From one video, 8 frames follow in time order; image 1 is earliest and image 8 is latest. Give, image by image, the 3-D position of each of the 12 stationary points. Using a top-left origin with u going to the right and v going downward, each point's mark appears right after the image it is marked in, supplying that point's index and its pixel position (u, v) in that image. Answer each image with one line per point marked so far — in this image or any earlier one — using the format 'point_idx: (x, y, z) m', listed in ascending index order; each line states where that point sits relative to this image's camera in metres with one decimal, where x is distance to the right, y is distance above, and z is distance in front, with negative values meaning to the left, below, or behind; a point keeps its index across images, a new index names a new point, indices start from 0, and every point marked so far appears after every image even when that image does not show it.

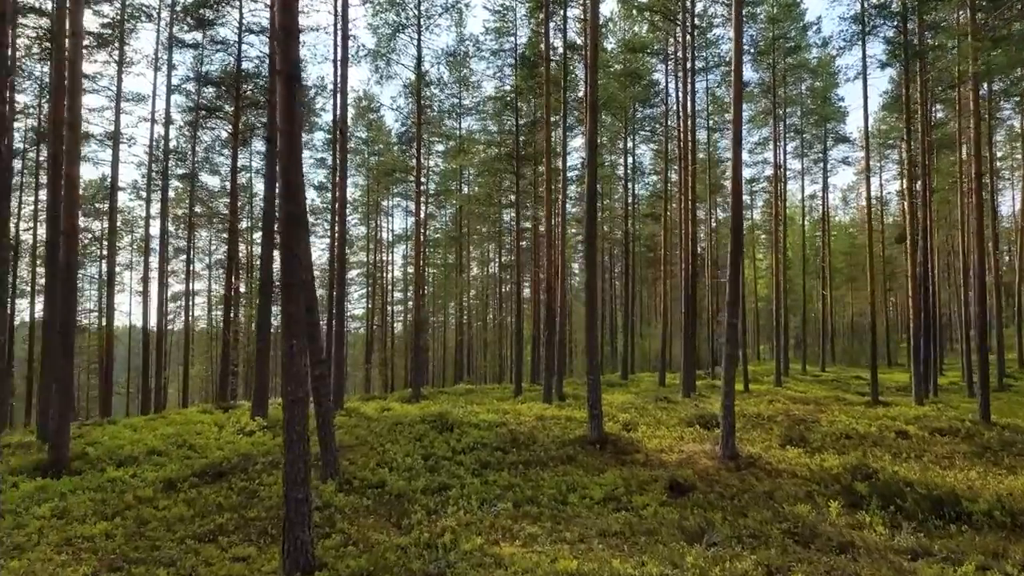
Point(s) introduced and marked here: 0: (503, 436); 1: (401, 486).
0: (-0.1, -2.5, +10.9) m
1: (-1.4, -2.4, +7.9) m
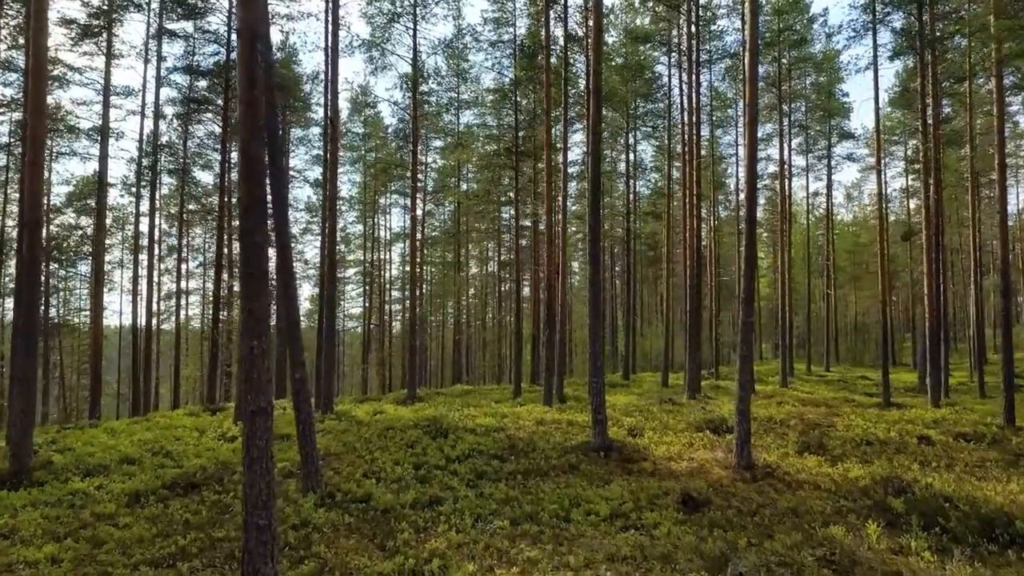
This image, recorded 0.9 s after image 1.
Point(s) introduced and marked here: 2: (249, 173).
0: (-0.2, -2.4, +10.3) m
1: (-1.4, -2.3, +7.2) m
2: (-1.9, +0.8, +4.5) m
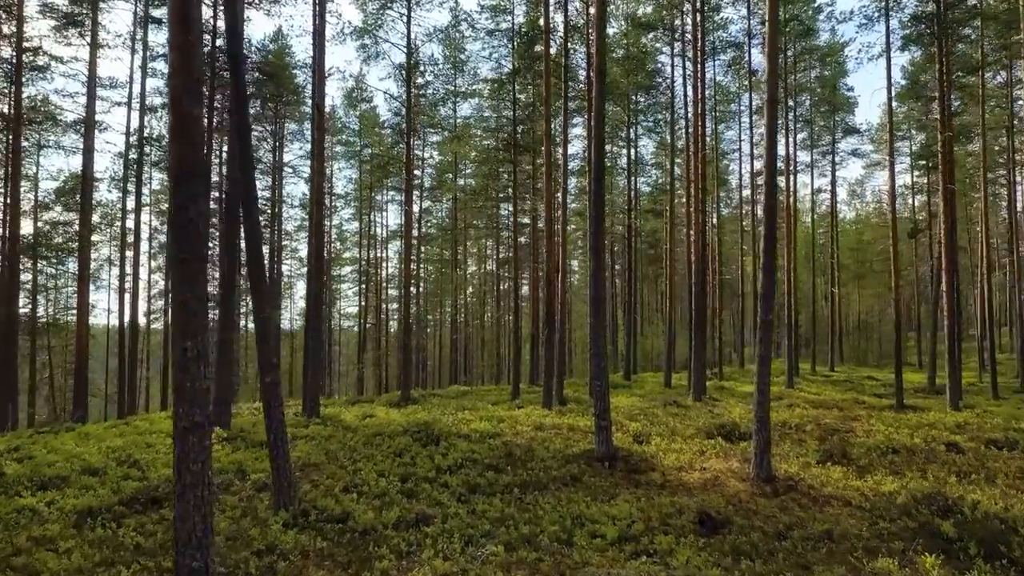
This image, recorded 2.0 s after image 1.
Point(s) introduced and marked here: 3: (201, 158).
0: (-0.2, -2.4, +9.5) m
1: (-1.4, -2.3, +6.4) m
2: (-1.9, +0.9, +3.7) m
3: (-1.8, +0.8, +3.8) m
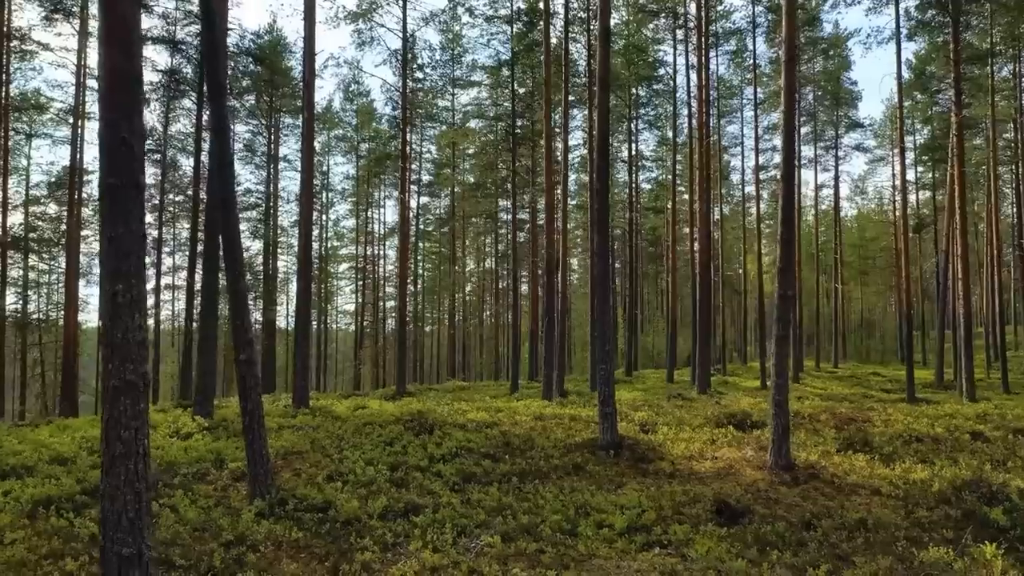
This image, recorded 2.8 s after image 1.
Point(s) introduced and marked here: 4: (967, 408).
0: (-0.2, -2.1, +8.9) m
1: (-1.5, -2.0, +5.8) m
2: (-1.9, +1.2, +3.2) m
3: (-1.8, +1.1, +3.2) m
4: (+9.4, -2.5, +13.4) m
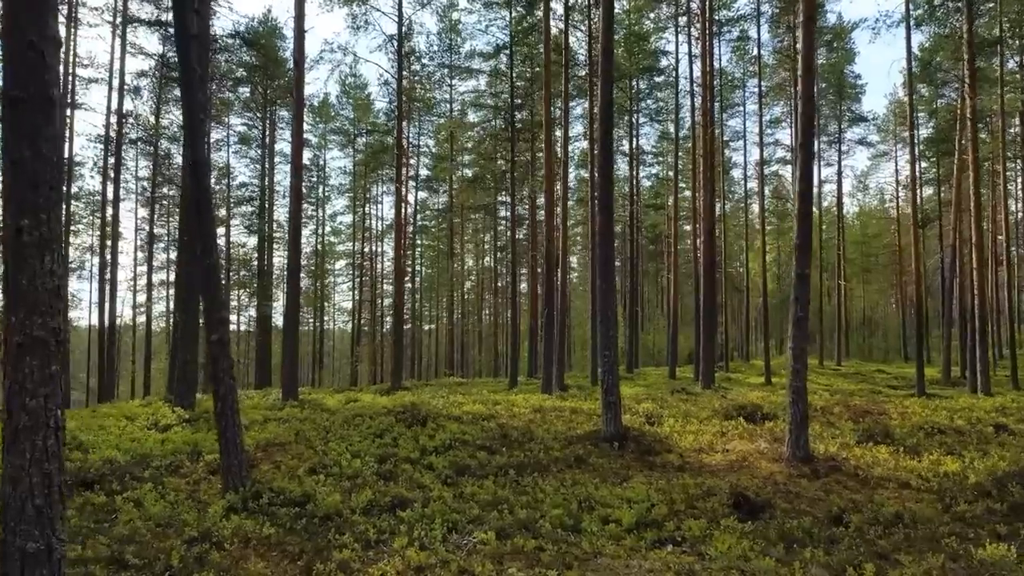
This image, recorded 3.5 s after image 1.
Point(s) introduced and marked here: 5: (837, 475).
0: (-0.3, -1.9, +8.4) m
1: (-1.5, -1.7, +5.3) m
2: (-1.9, +1.4, +2.6) m
3: (-1.9, +1.3, +2.7) m
4: (+9.4, -2.2, +12.9) m
5: (+3.1, -1.8, +6.2) m
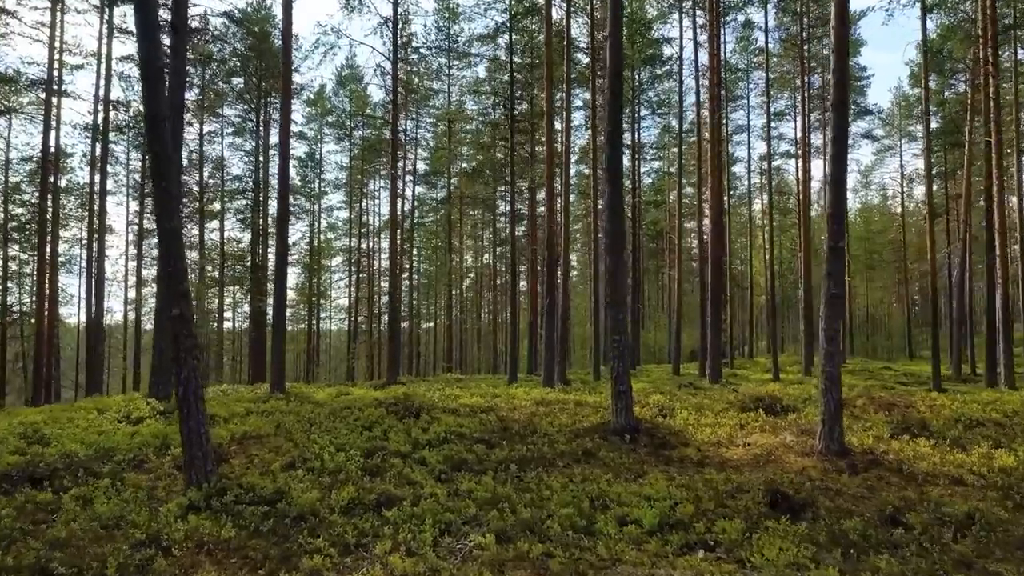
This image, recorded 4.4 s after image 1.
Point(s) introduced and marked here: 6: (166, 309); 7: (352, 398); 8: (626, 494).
0: (-0.3, -1.6, +7.7) m
1: (-1.5, -1.5, +4.6) m
2: (-1.9, +1.7, +2.0) m
3: (-1.8, +1.5, +2.0) m
4: (+9.4, -2.0, +12.3) m
5: (+3.1, -1.5, +5.5) m
6: (-2.7, -0.2, +5.1) m
7: (-2.5, -1.7, +10.2) m
8: (+0.8, -1.5, +4.8) m
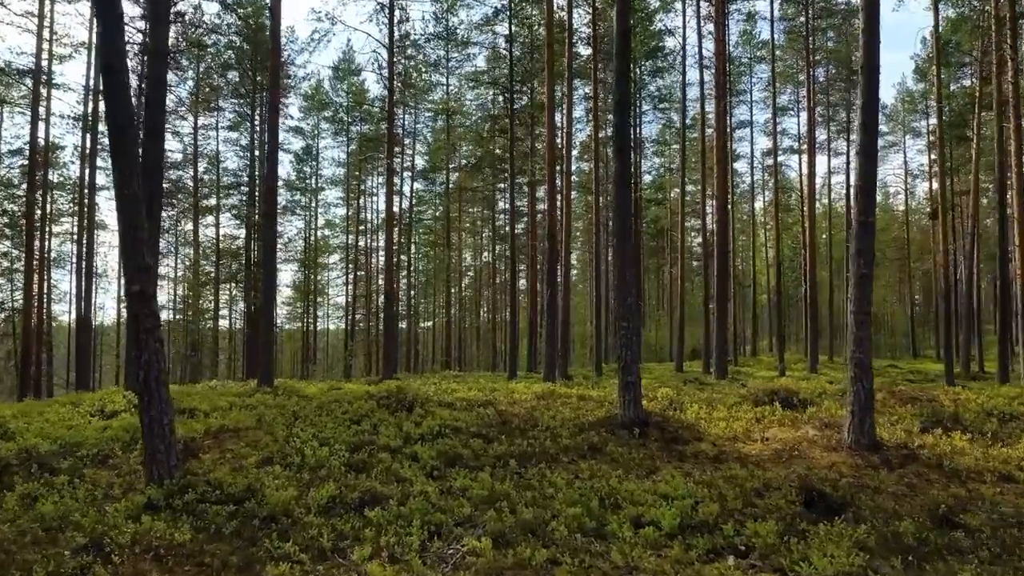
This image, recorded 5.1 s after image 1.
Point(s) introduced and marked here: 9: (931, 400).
0: (-0.3, -1.4, +7.2) m
1: (-1.5, -1.3, +4.1) m
2: (-1.9, +1.8, +1.4) m
3: (-1.8, +1.7, +1.5) m
4: (+9.4, -1.8, +11.7) m
5: (+3.1, -1.4, +5.0) m
6: (-2.7, 0.0, +4.6) m
7: (-2.5, -1.6, +9.7) m
8: (+0.8, -1.3, +4.3) m
9: (+5.4, -1.5, +8.4) m
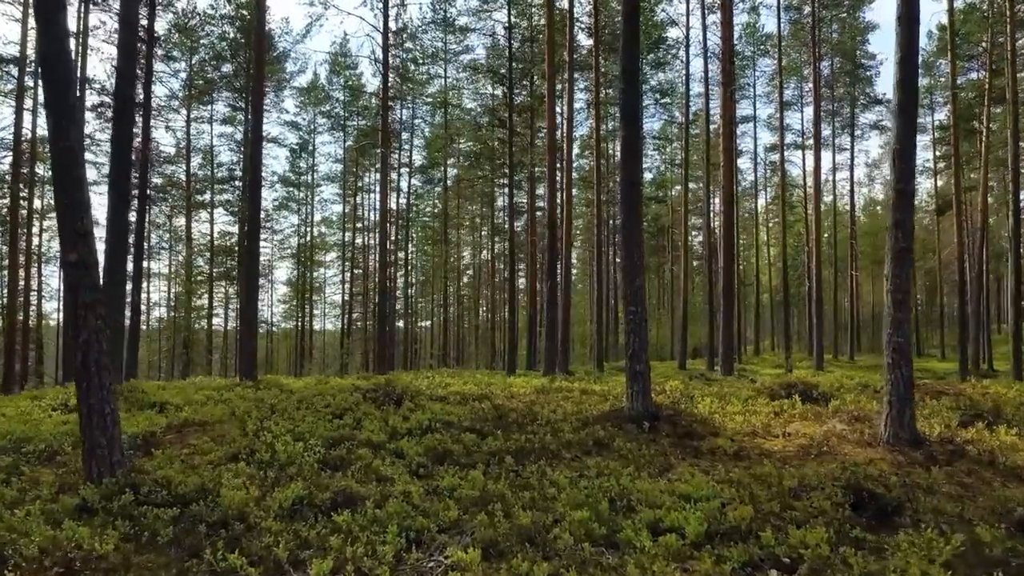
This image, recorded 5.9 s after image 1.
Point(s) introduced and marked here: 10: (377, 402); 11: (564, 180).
0: (-0.3, -1.3, +6.6) m
1: (-1.5, -1.1, +3.5) m
2: (-1.9, +2.0, +0.9) m
3: (-1.9, +1.9, +0.9) m
4: (+9.3, -1.7, +11.2) m
5: (+3.1, -1.2, +4.4) m
6: (-2.7, +0.2, +4.0) m
7: (-2.5, -1.4, +9.1) m
8: (+0.8, -1.2, +3.7) m
9: (+5.4, -1.3, +7.8) m
10: (-1.5, -1.3, +7.1) m
11: (+1.5, +3.2, +17.9) m
